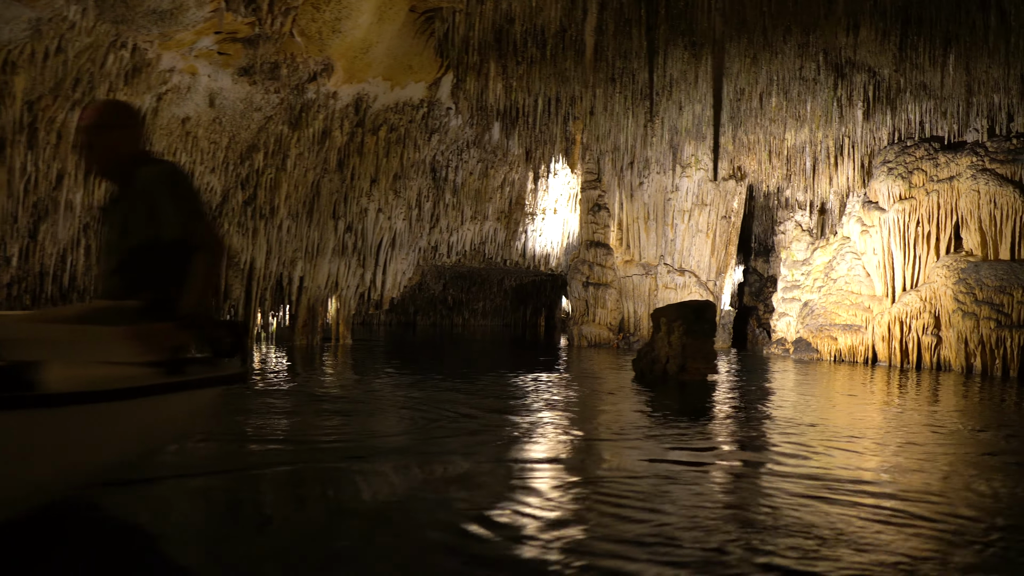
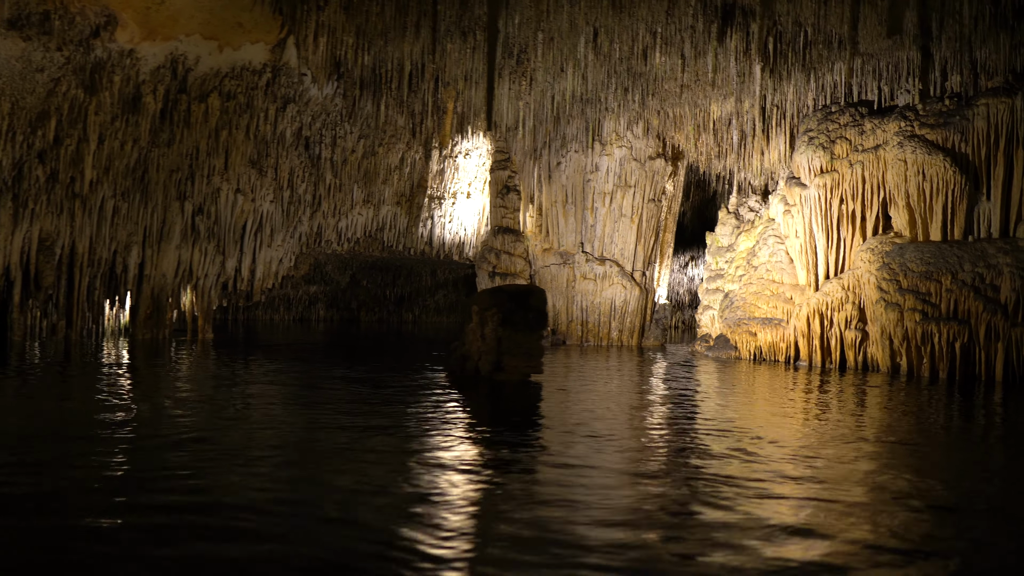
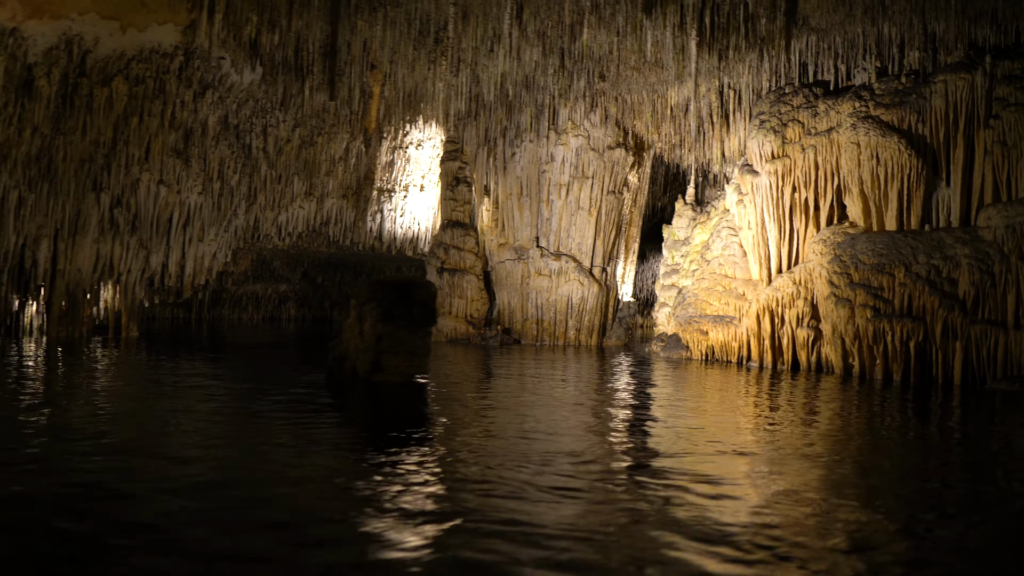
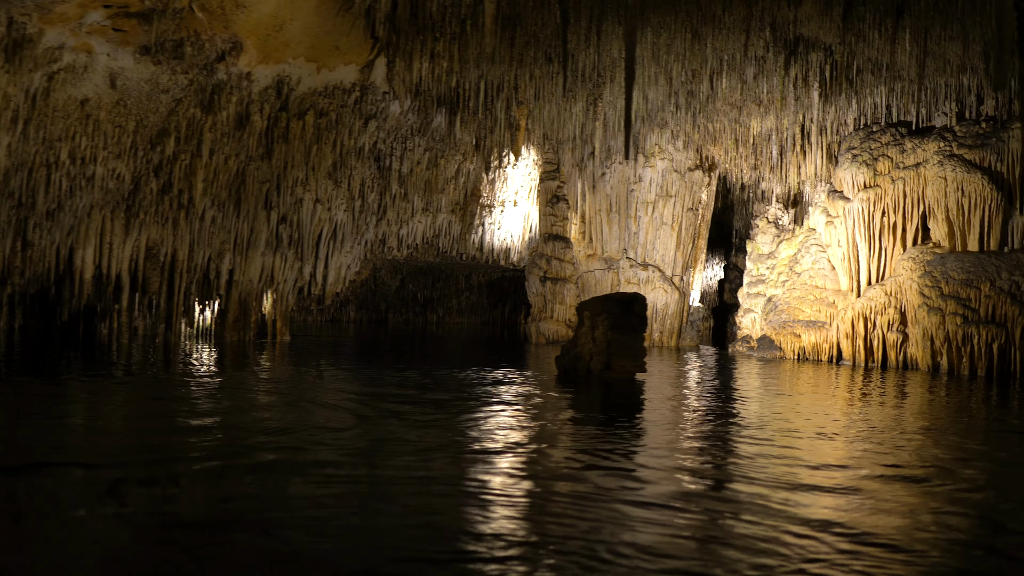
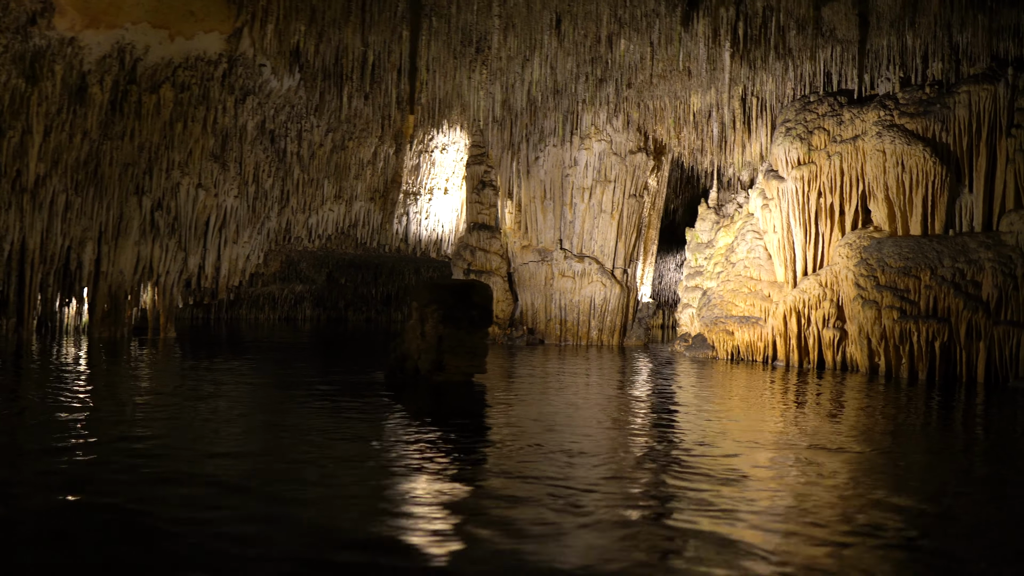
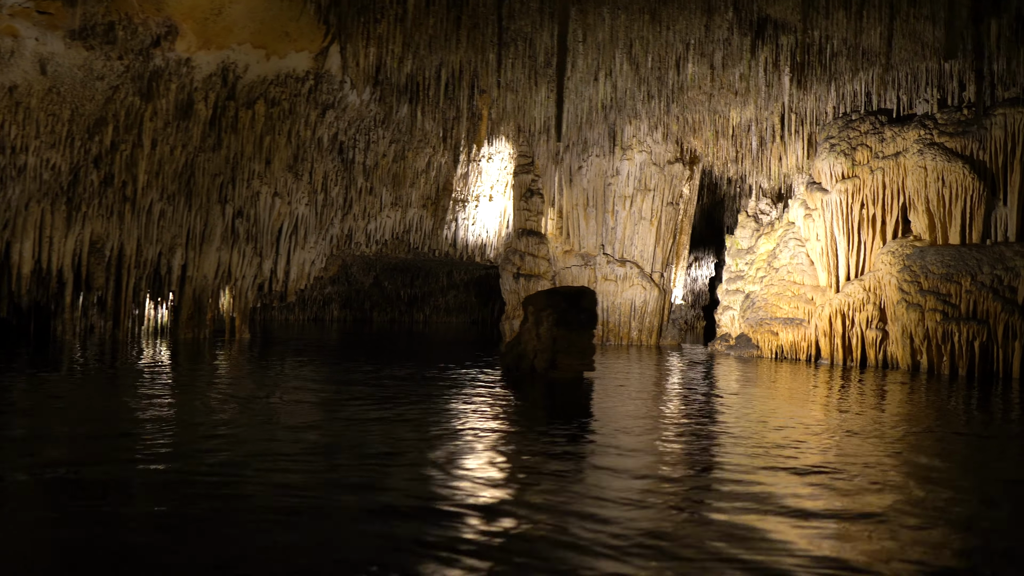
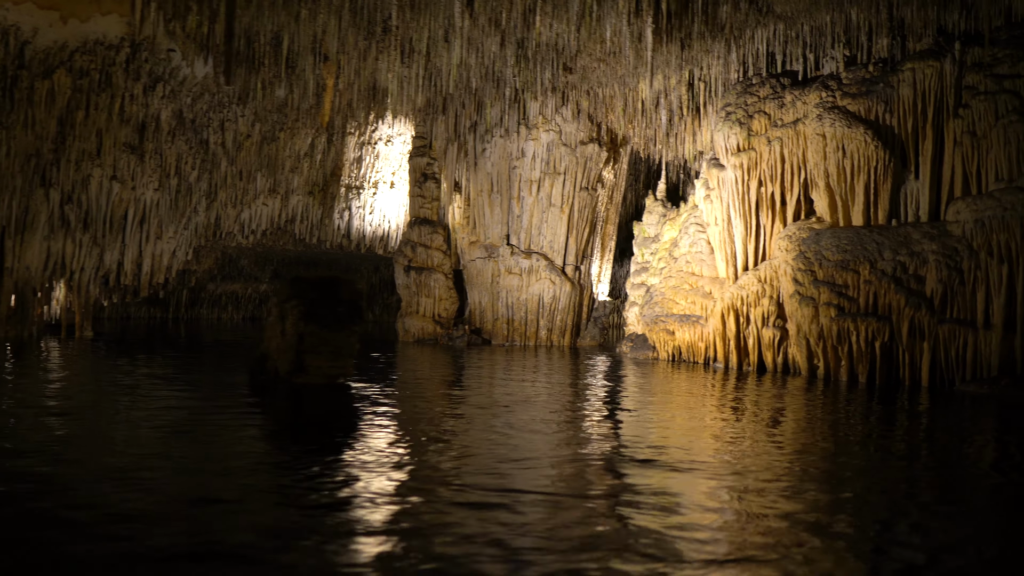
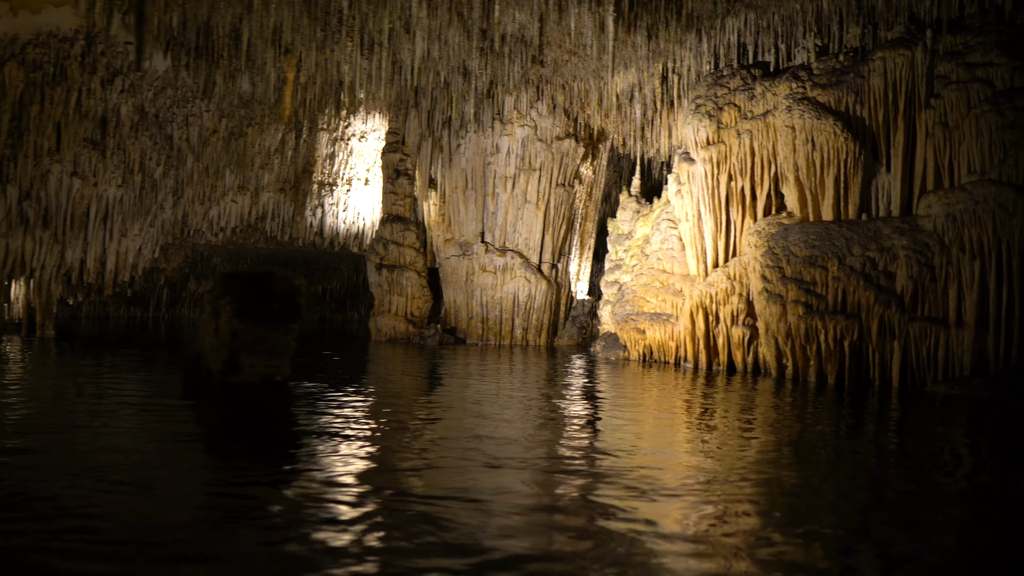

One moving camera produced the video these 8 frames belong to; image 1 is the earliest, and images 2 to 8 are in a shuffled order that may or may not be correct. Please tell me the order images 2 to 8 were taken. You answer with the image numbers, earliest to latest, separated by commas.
4, 6, 2, 5, 3, 7, 8
